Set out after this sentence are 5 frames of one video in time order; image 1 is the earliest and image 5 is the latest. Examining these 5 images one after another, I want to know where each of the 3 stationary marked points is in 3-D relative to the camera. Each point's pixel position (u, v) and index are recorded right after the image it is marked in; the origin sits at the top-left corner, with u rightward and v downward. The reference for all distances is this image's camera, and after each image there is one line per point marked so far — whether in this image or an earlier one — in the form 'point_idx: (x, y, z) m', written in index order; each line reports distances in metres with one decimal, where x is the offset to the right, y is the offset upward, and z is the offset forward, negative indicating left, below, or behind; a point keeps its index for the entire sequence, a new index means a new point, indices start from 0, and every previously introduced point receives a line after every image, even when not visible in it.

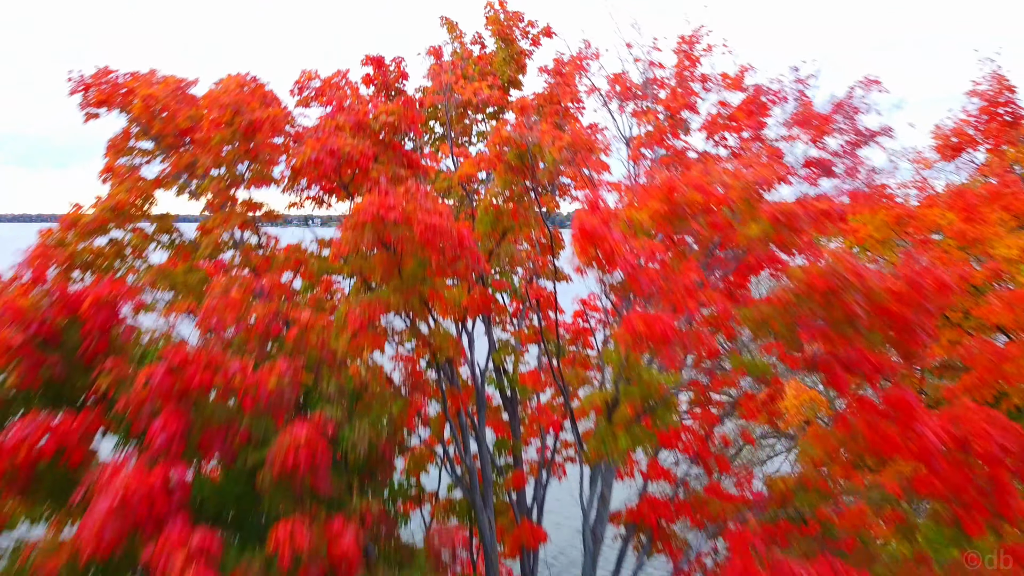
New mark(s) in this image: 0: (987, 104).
0: (+3.4, +1.3, +7.5) m
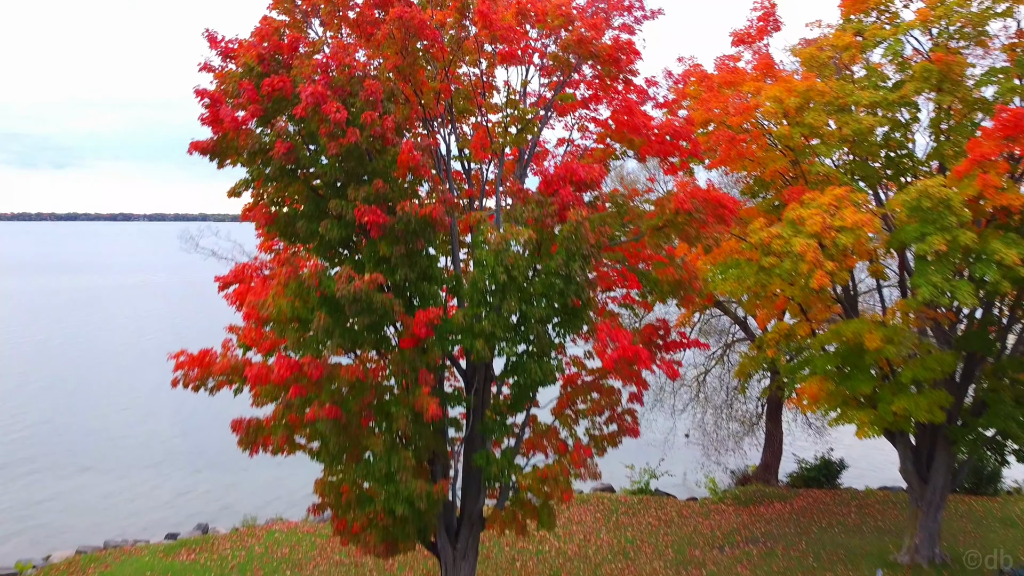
0: (+3.0, +3.3, +12.3) m
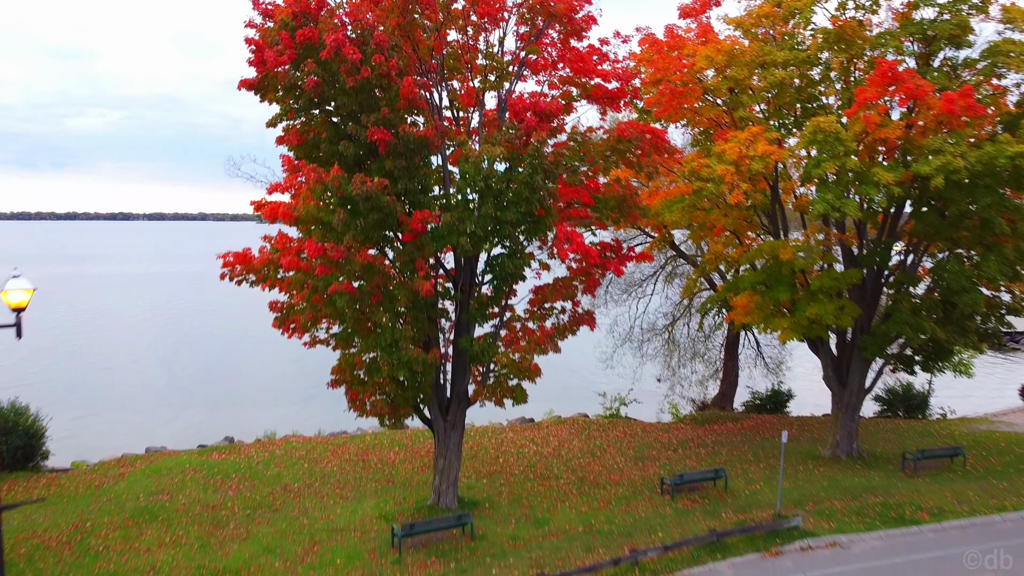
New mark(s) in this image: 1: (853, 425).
0: (+2.7, +4.2, +14.7) m
1: (+4.9, -2.0, +15.1) m
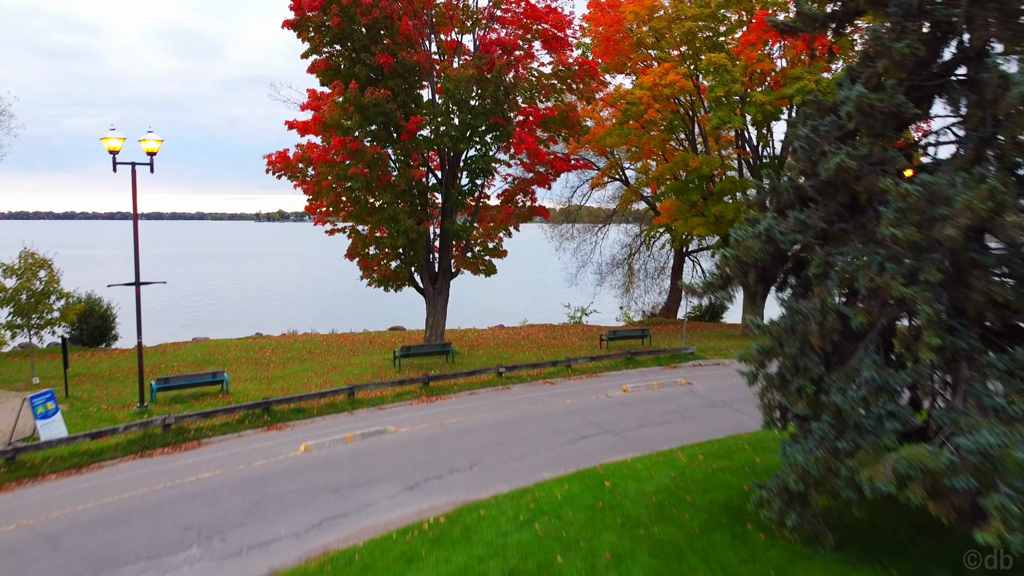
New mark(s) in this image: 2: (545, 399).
0: (+2.3, +5.8, +18.6) m
1: (+4.5, -0.4, +18.9) m
2: (+0.4, -1.3, +11.9) m
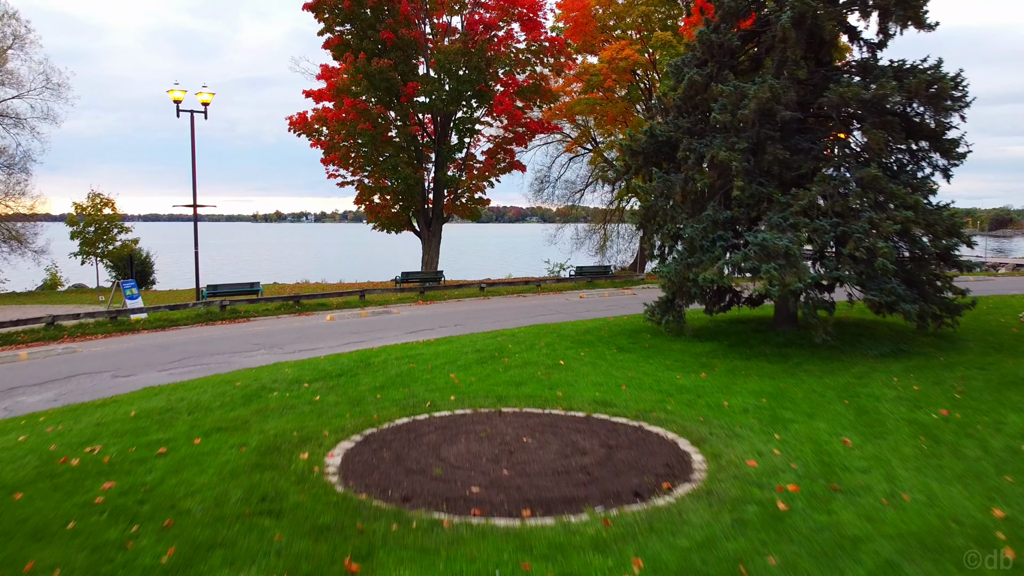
0: (+2.0, +6.8, +21.6) m
1: (+4.2, +0.7, +22.0) m
2: (+0.1, -0.2, +14.9) m
